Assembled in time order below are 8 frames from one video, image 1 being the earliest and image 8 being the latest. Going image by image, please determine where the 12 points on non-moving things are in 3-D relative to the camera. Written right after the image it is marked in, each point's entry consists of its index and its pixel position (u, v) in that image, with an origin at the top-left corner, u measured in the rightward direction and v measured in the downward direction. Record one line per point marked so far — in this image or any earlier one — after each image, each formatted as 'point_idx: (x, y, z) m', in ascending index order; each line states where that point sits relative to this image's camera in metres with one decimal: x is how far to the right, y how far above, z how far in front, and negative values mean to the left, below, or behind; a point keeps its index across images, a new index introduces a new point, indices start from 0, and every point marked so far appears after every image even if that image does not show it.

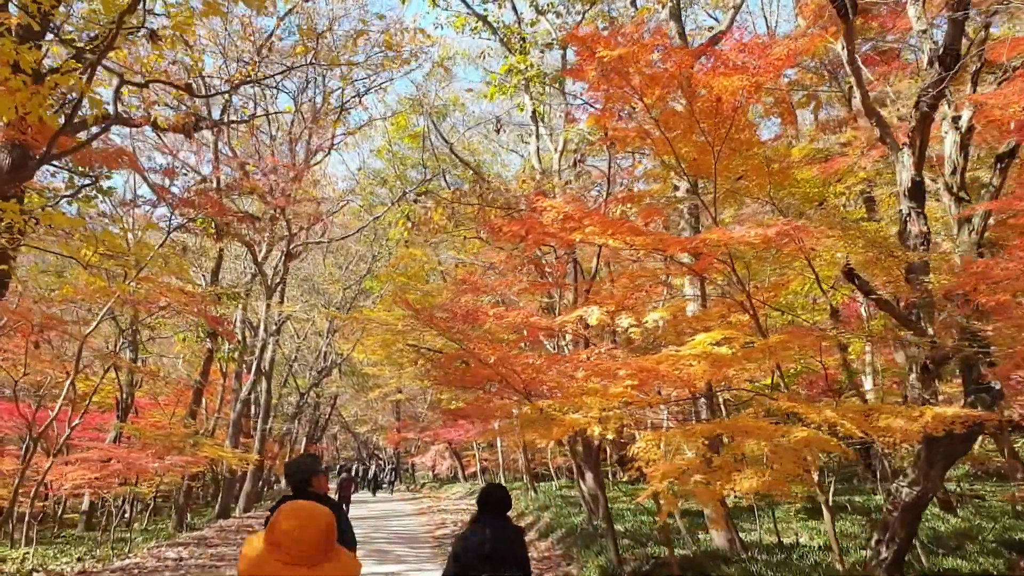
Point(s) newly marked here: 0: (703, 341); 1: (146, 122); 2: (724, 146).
0: (+1.3, -0.3, +6.2) m
1: (-3.3, +1.5, +8.7) m
2: (+1.5, +1.0, +6.6) m
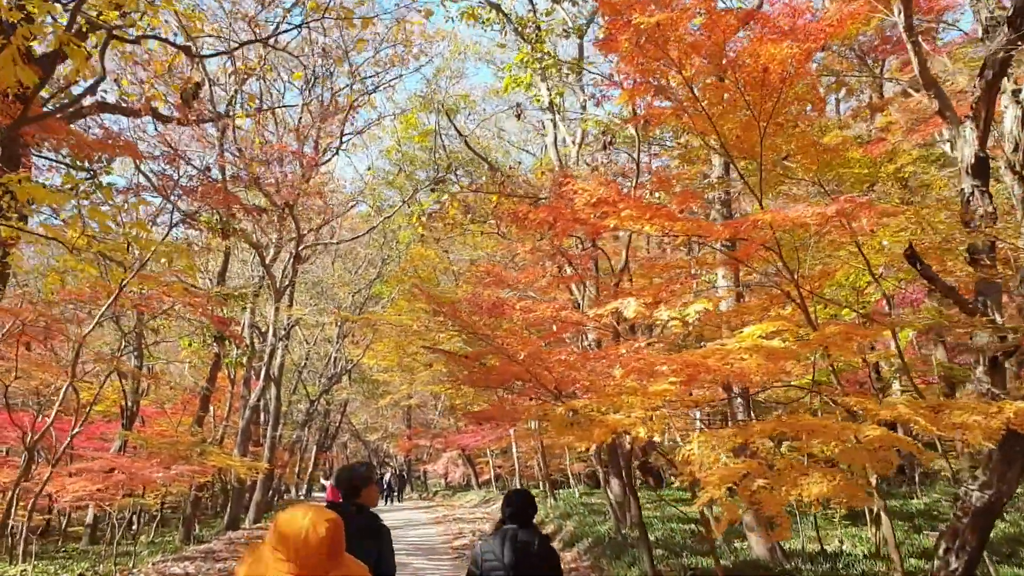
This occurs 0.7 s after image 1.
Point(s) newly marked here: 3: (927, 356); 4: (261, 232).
0: (+1.4, -0.3, +5.7) m
1: (-3.2, +1.5, +8.2) m
2: (+1.7, +1.1, +6.0) m
3: (+4.2, -0.7, +9.7) m
4: (-3.9, +0.9, +14.9) m
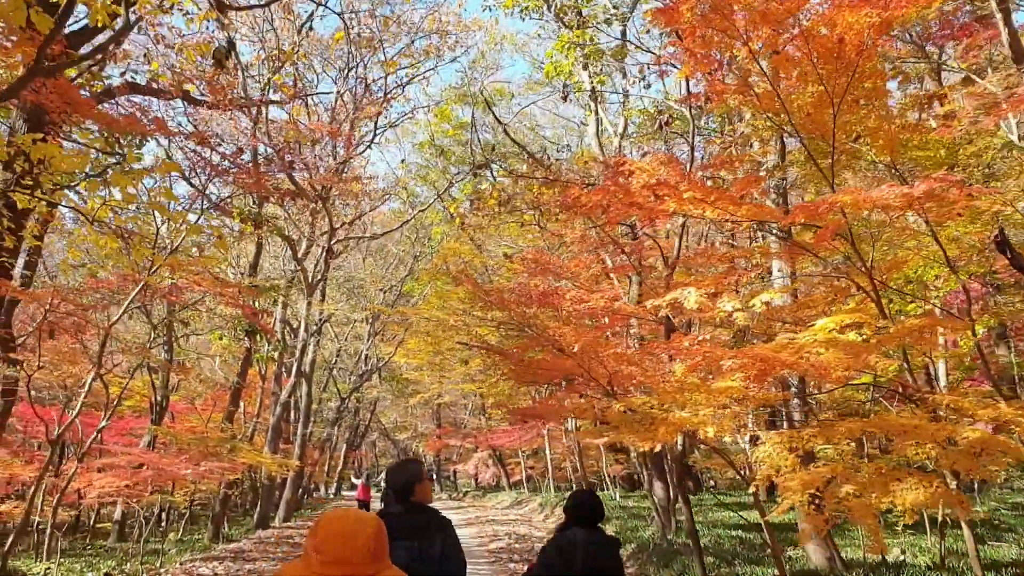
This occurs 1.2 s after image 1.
0: (+1.7, -0.2, +5.2) m
1: (-2.8, +1.6, +7.9) m
2: (+2.0, +1.1, +5.6) m
3: (+4.6, -0.7, +9.2) m
4: (-3.4, +1.0, +14.6) m
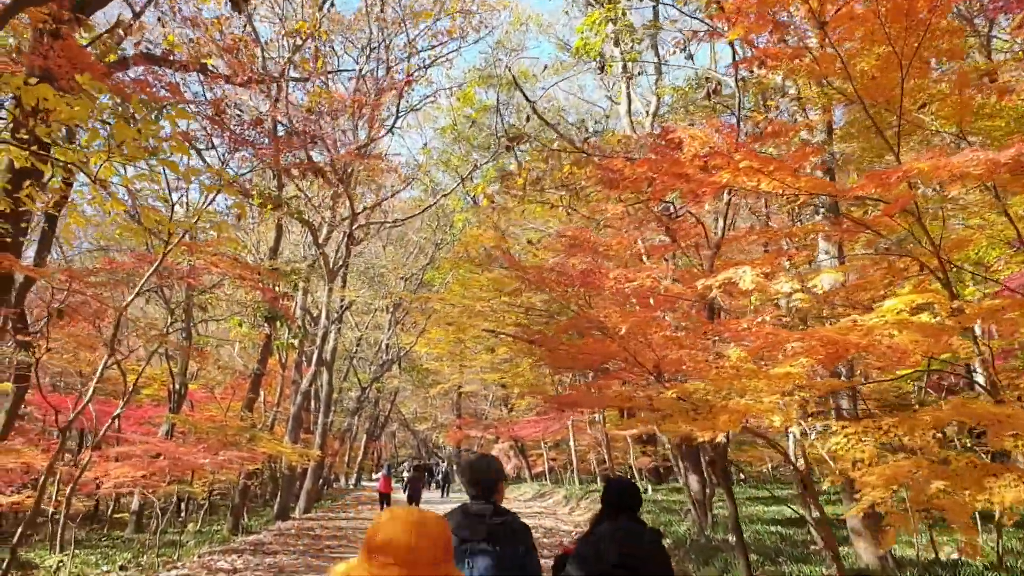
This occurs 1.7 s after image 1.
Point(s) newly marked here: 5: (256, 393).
0: (+1.9, -0.1, +4.8) m
1: (-2.5, +1.8, +7.5) m
2: (+2.2, +1.2, +5.1) m
3: (+4.9, -0.5, +8.7) m
4: (-3.0, +1.2, +14.3) m
5: (-3.4, -1.4, +12.7) m
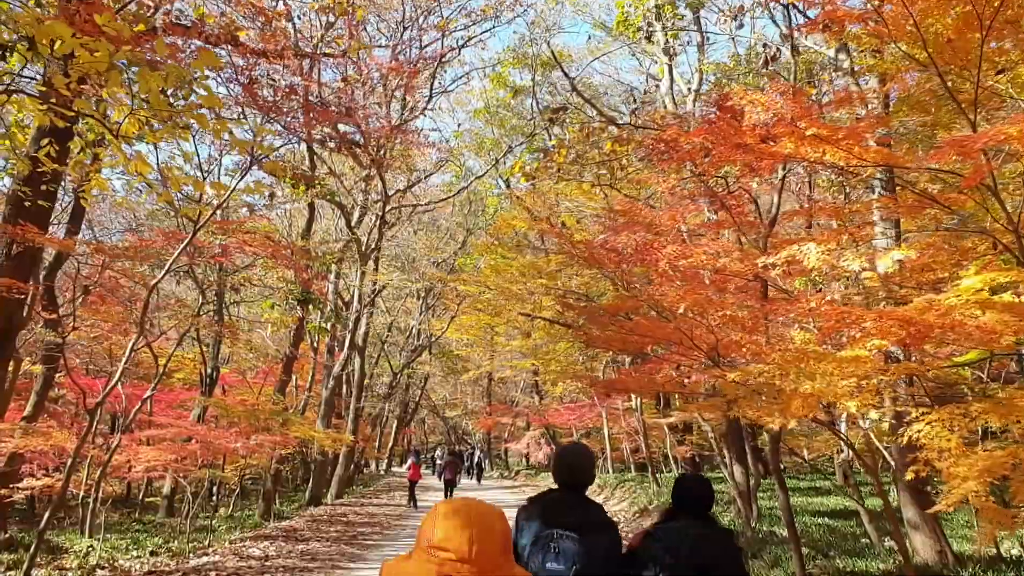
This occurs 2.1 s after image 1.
0: (+2.2, 0.0, +4.4) m
1: (-2.2, +1.9, +7.3) m
2: (+2.4, +1.4, +4.7) m
3: (+5.3, -0.4, +8.2) m
4: (-2.5, +1.4, +14.1) m
5: (-3.0, -1.2, +12.5) m
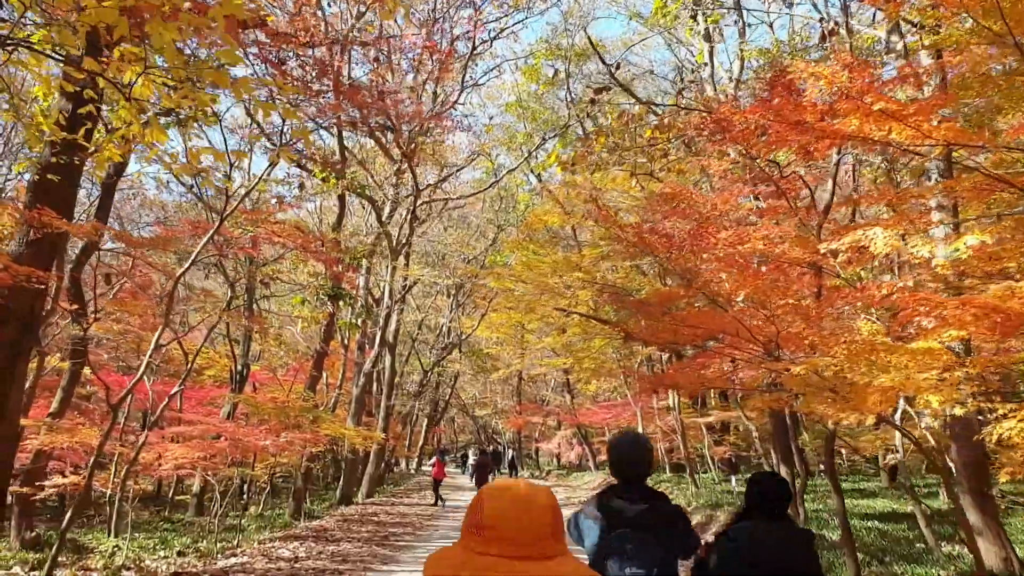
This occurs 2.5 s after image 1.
0: (+2.4, +0.1, +4.1) m
1: (-1.9, +2.0, +7.0) m
2: (+2.6, +1.4, +4.4) m
3: (+5.6, -0.3, +7.8) m
4: (-2.0, +1.5, +13.8) m
5: (-2.5, -1.1, +12.3) m
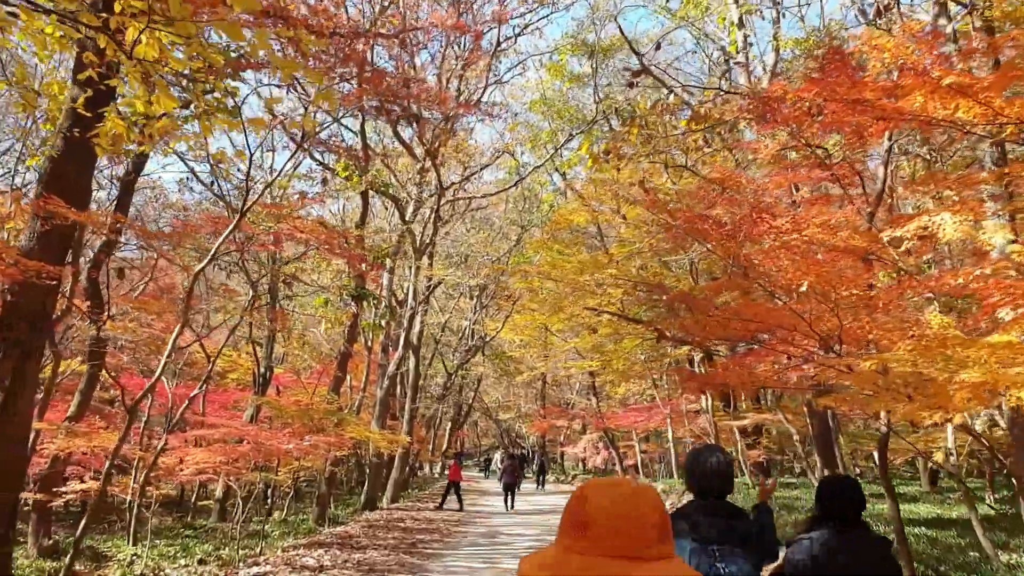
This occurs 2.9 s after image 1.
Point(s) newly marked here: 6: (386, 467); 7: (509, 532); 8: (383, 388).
0: (+2.5, +0.1, +3.7) m
1: (-1.7, +2.0, +6.8) m
2: (+2.8, +1.5, +4.0) m
3: (+5.8, -0.2, +7.3) m
4: (-1.6, +1.5, +13.6) m
5: (-2.2, -1.1, +12.0) m
6: (-2.2, -3.1, +16.4) m
7: (0.0, -2.6, +10.1) m
8: (-1.8, -1.4, +13.4) m
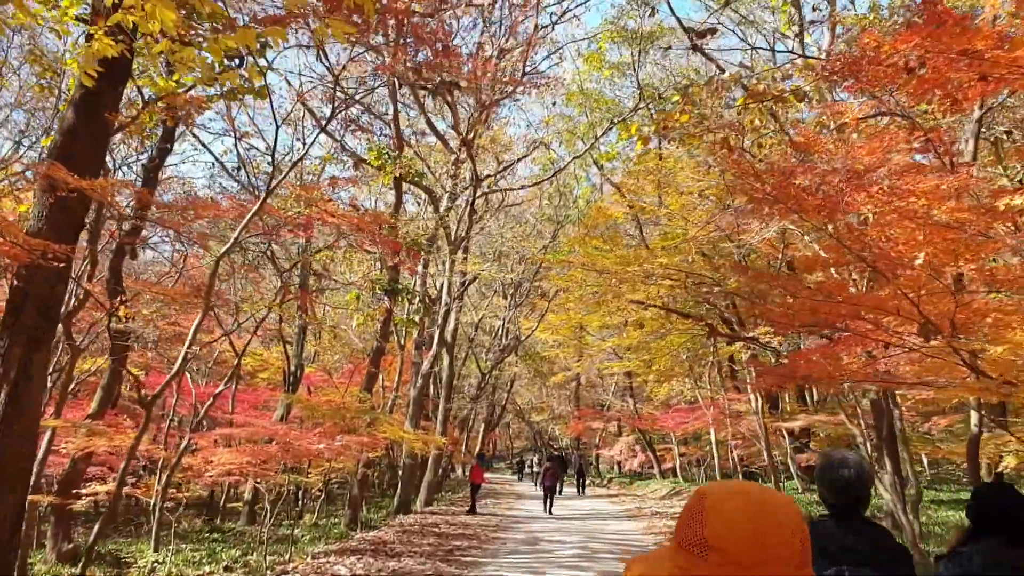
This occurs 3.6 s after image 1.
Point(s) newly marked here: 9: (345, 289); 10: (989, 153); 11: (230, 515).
0: (+2.7, +0.2, +3.1) m
1: (-1.4, +2.1, +6.3) m
2: (+3.0, +1.6, +3.4) m
3: (+6.1, -0.2, +6.6) m
4: (-1.1, +1.5, +13.1) m
5: (-1.7, -1.1, +11.6) m
6: (-1.6, -3.0, +15.9) m
7: (+0.4, -2.5, +9.5) m
8: (-1.3, -1.3, +12.9) m
9: (-1.9, 0.0, +10.9) m
10: (+4.1, +1.2, +8.1) m
11: (-4.0, -3.2, +13.4) m
